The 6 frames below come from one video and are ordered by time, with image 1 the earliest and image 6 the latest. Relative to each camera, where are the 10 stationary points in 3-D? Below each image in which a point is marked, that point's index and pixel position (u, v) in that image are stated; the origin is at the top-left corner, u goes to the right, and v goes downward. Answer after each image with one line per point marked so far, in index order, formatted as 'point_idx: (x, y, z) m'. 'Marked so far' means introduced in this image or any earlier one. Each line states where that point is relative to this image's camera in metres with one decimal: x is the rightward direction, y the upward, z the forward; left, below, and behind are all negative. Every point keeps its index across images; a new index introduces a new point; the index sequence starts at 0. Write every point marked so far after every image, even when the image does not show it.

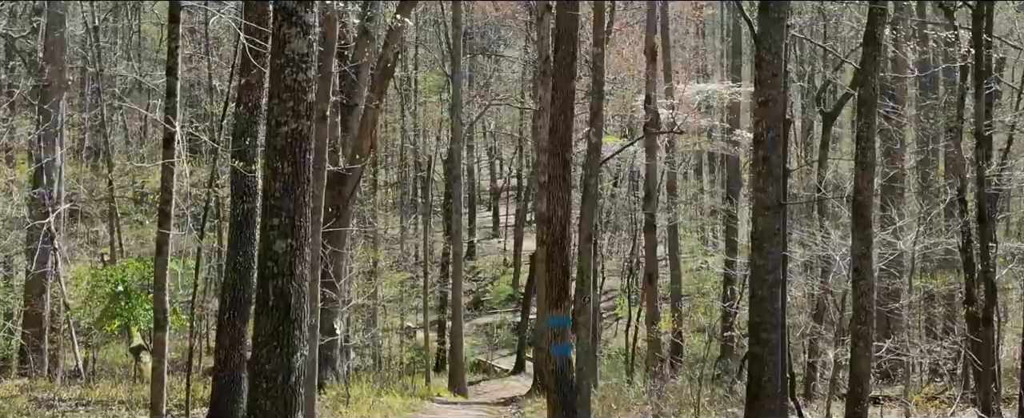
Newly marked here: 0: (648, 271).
0: (+2.9, -1.4, +15.6) m
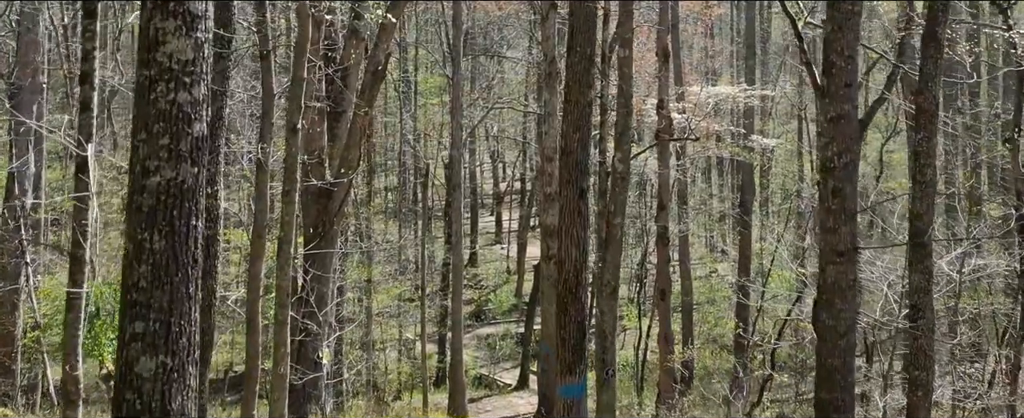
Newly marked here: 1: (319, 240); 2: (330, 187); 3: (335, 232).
0: (+3.0, -1.6, +14.6) m
1: (-2.5, -0.5, +9.6) m
2: (-2.4, +0.3, +9.5) m
3: (-2.4, -0.4, +9.7) m
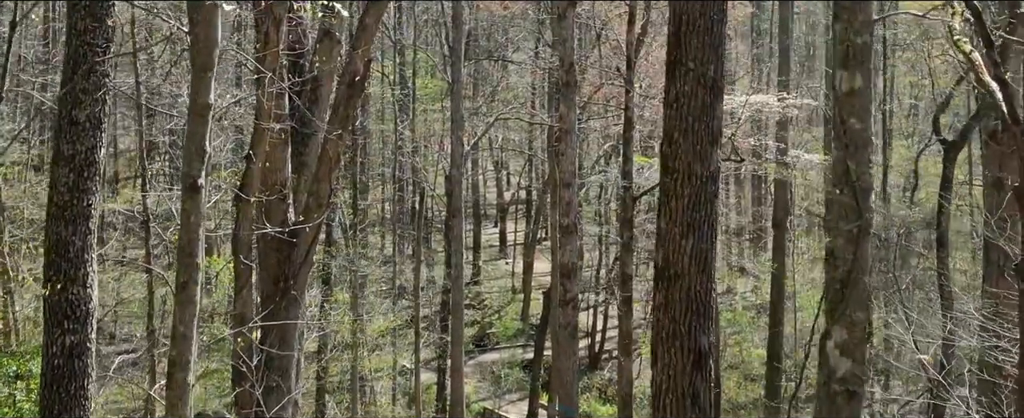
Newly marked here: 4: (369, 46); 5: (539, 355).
0: (+3.1, -2.1, +12.5) m
1: (-2.4, -1.0, +7.5) m
2: (-2.3, -0.3, +7.4) m
3: (-2.2, -0.9, +7.6) m
4: (-1.5, +1.7, +7.4) m
5: (+0.7, -4.0, +19.8) m
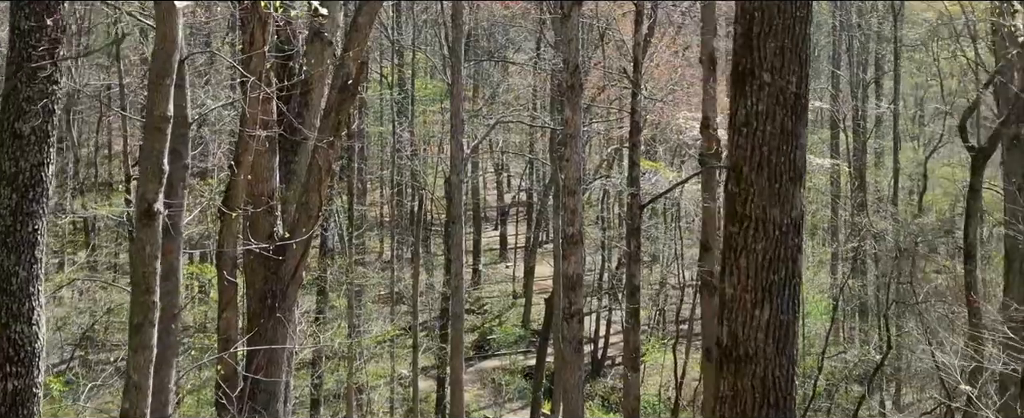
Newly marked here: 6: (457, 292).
0: (+3.2, -2.2, +12.0) m
1: (-2.4, -1.1, +7.0) m
2: (-2.2, -0.4, +6.9) m
3: (-2.2, -1.0, +7.1) m
4: (-1.4, +1.5, +6.9) m
5: (+0.8, -4.1, +19.3) m
6: (-1.1, -1.6, +14.3) m
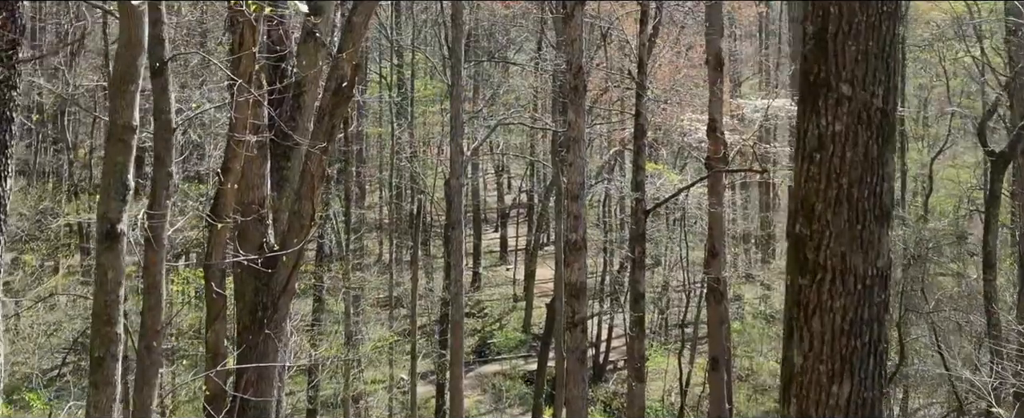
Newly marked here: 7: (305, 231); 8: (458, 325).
0: (+3.2, -2.3, +11.7) m
1: (-2.4, -1.2, +6.7) m
2: (-2.2, -0.5, +6.6) m
3: (-2.2, -1.1, +6.8) m
4: (-1.4, +1.5, +6.6) m
5: (+0.8, -4.2, +18.9) m
6: (-1.0, -1.7, +14.0) m
7: (-1.9, -0.2, +6.7) m
8: (-1.0, -2.2, +14.0) m
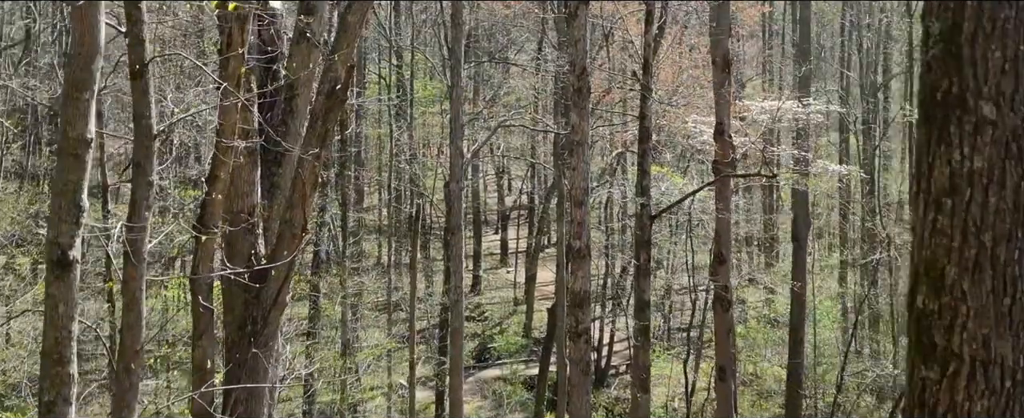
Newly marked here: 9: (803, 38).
0: (+3.2, -2.4, +11.4) m
1: (-2.3, -1.3, +6.4) m
2: (-2.2, -0.5, +6.3) m
3: (-2.1, -1.2, +6.5) m
4: (-1.4, +1.4, +6.3) m
5: (+0.8, -4.3, +18.6) m
6: (-1.0, -1.8, +13.6) m
7: (-1.9, -0.3, +6.4) m
8: (-1.0, -2.3, +13.7) m
9: (+7.5, +4.4, +18.9) m
